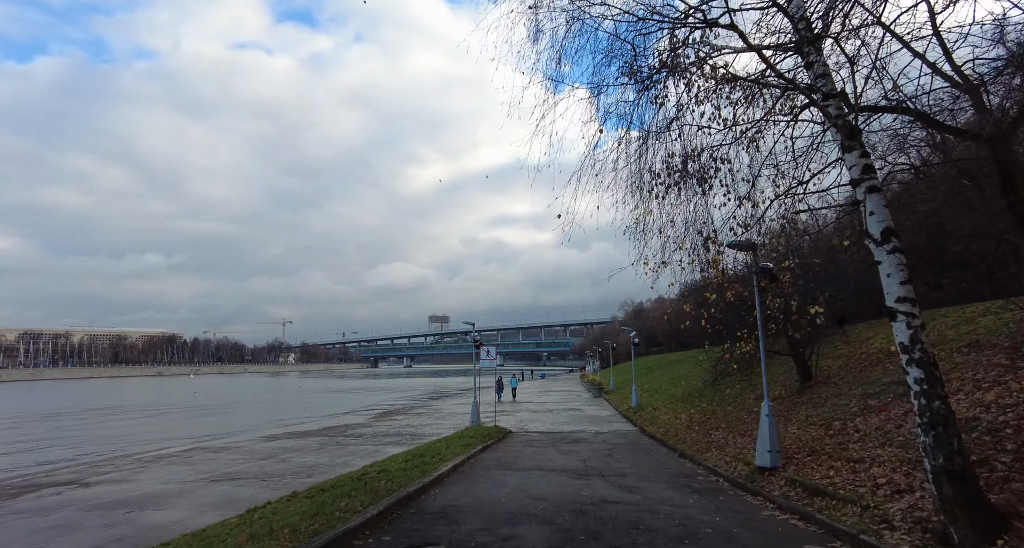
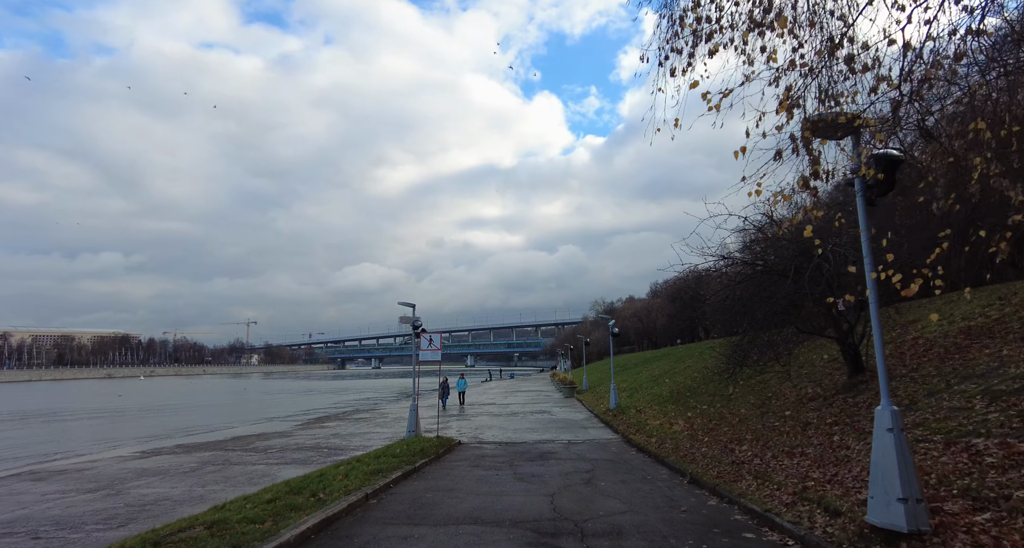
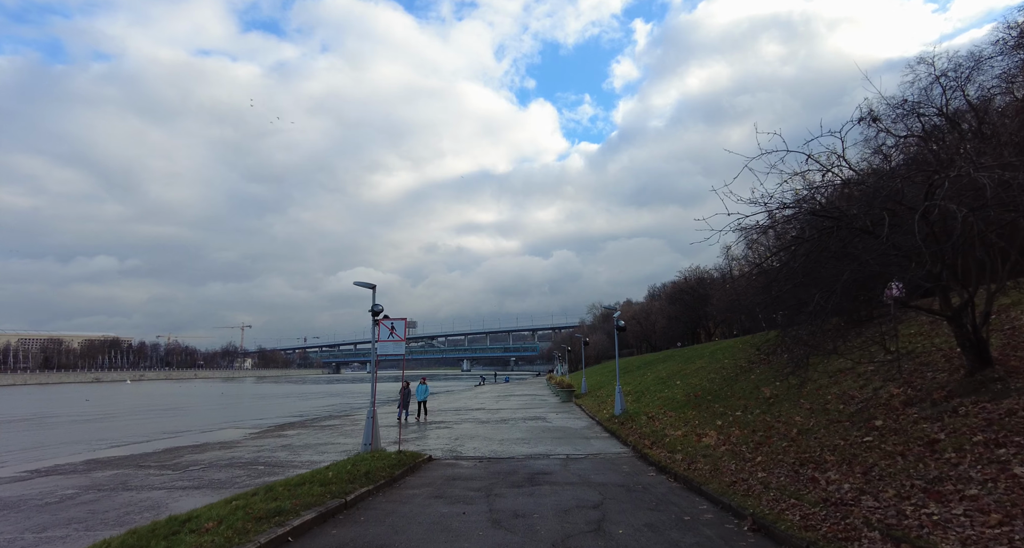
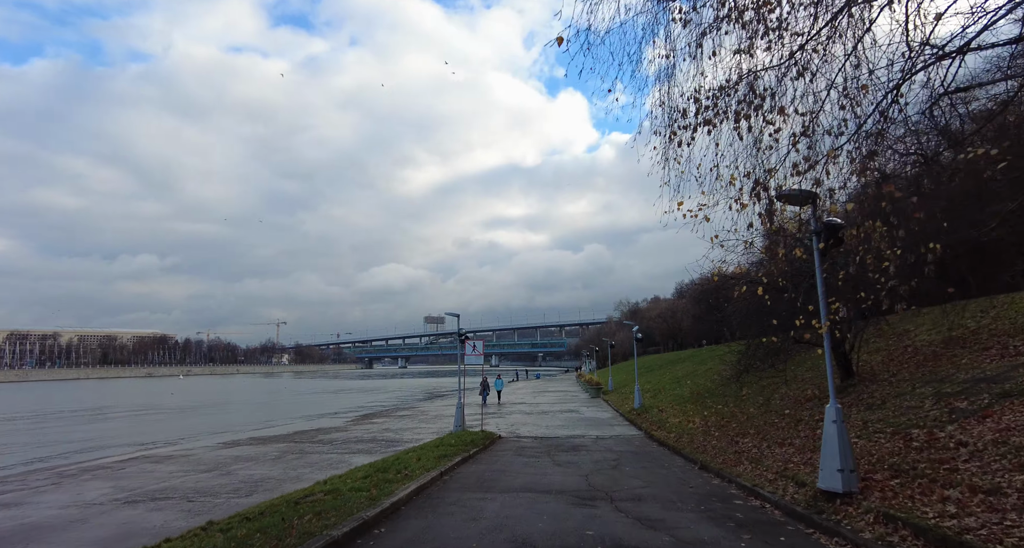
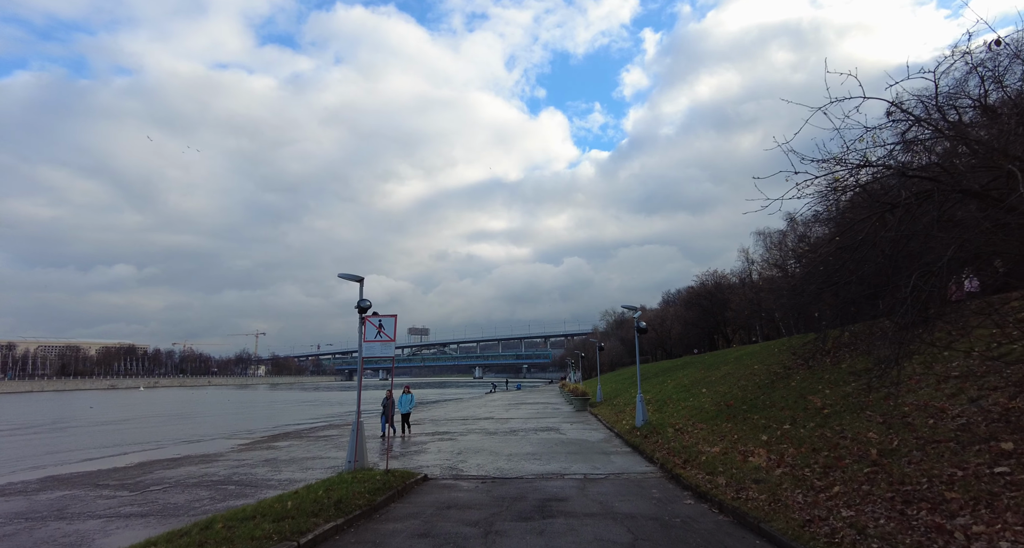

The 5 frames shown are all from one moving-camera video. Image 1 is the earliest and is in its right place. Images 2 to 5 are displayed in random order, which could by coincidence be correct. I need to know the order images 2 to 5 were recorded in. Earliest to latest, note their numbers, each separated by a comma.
4, 2, 3, 5
